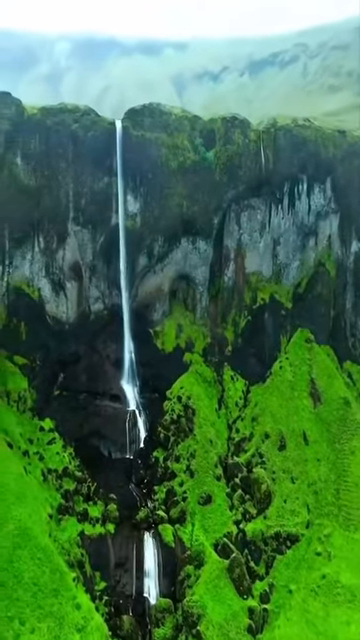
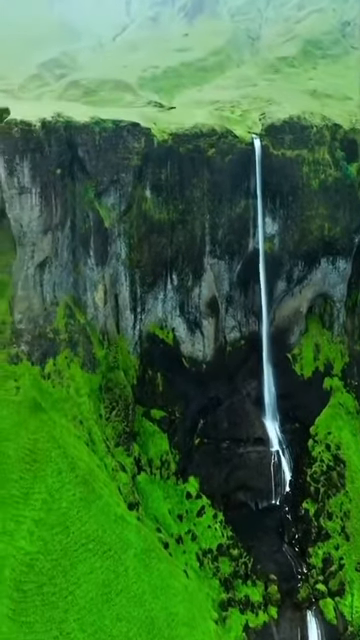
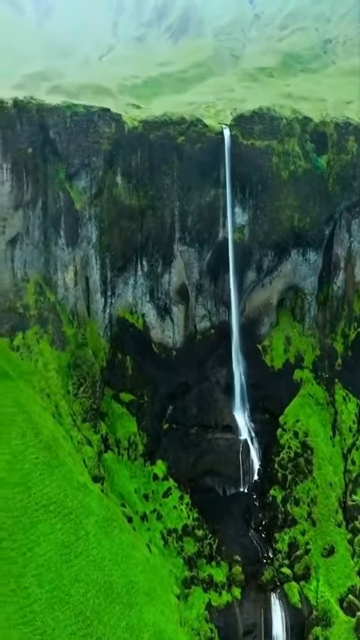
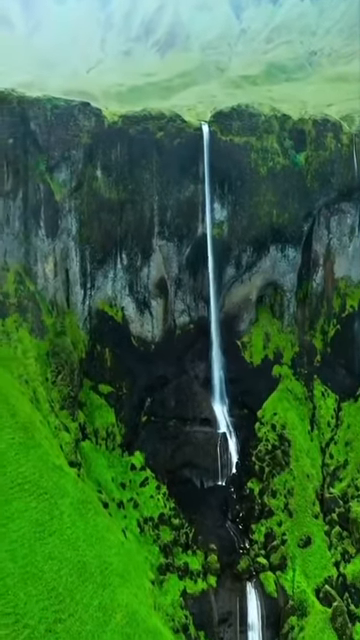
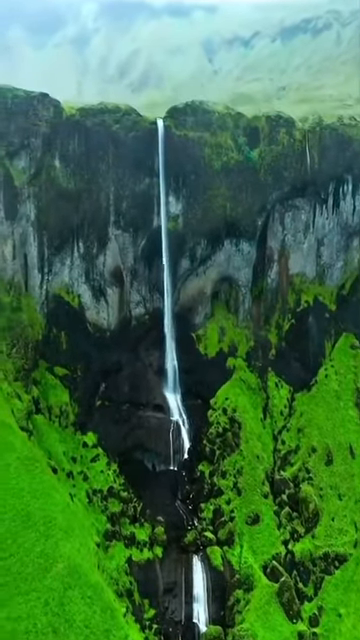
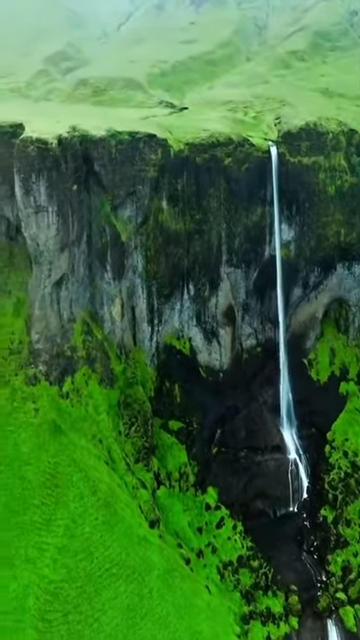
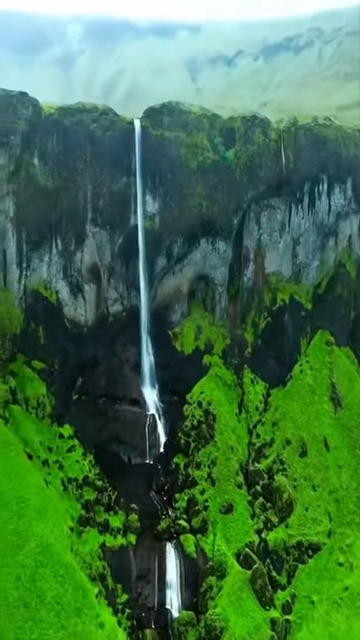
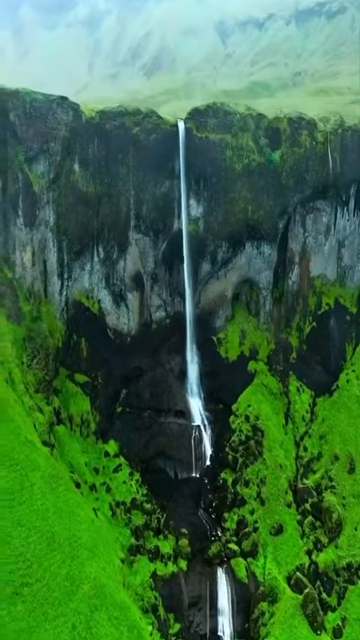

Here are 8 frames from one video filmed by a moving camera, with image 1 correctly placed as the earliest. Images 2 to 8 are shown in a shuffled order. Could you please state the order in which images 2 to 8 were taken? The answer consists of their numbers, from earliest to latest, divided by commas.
7, 5, 8, 4, 3, 2, 6
